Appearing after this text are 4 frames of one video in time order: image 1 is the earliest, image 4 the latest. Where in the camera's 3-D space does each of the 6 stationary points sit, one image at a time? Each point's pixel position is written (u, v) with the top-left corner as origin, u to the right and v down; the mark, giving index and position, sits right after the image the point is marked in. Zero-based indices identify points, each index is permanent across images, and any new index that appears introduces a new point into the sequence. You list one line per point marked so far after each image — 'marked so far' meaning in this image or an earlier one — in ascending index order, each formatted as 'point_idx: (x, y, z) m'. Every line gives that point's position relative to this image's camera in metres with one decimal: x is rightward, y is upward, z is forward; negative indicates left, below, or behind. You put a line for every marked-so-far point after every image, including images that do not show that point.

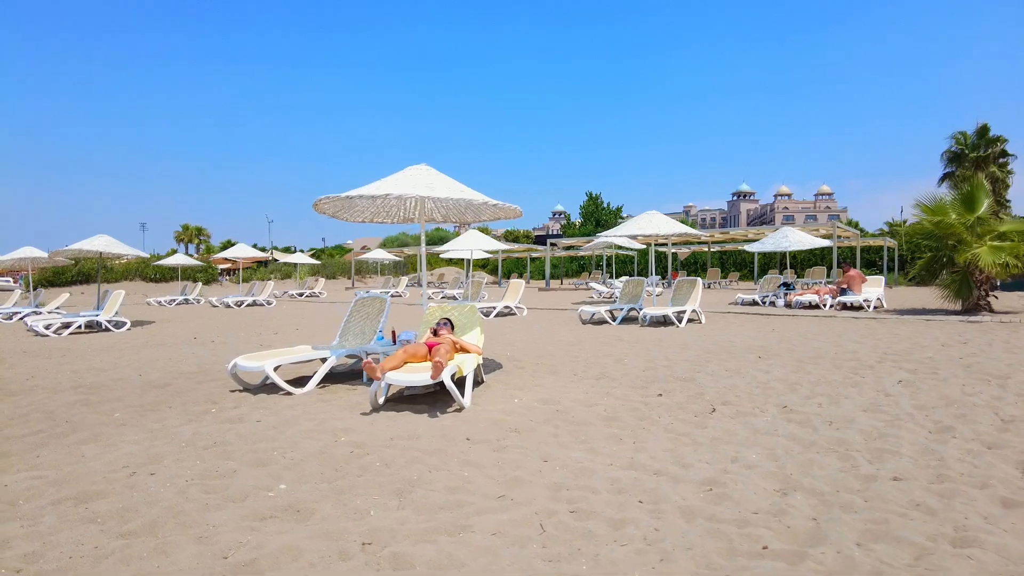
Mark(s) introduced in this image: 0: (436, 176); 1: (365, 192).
0: (-2.2, +3.3, +19.5) m
1: (-4.1, +2.6, +18.3) m
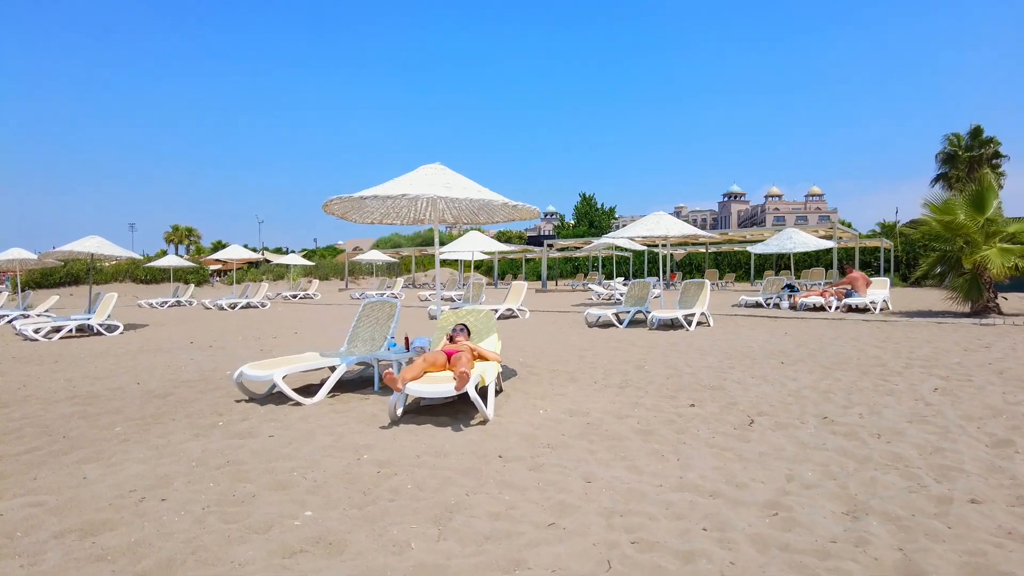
0: (-1.7, +3.2, +18.6) m
1: (-3.5, +2.5, +17.3) m
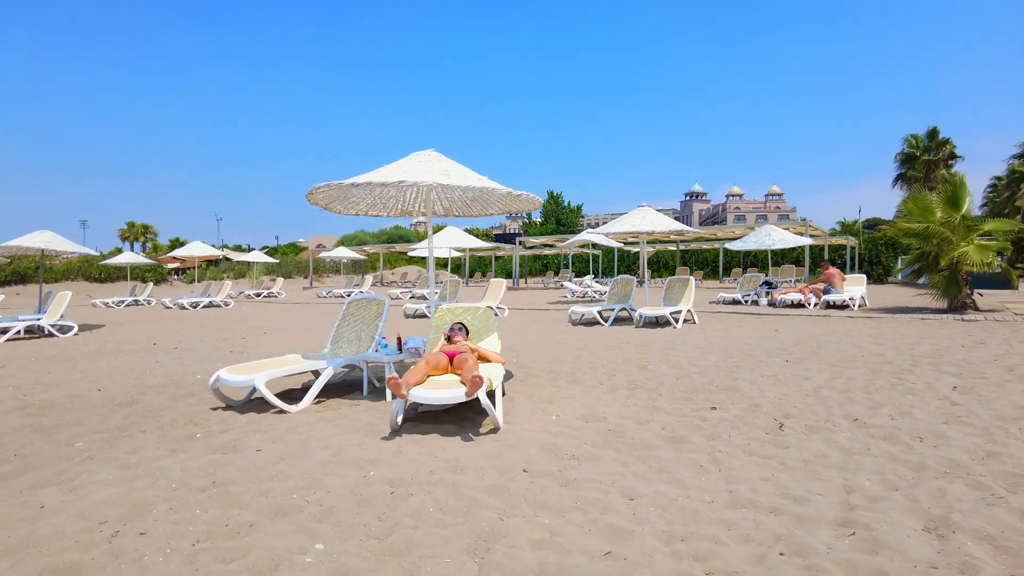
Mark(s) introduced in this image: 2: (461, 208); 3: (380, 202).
0: (-1.6, +3.3, +17.2) m
1: (-3.4, +2.6, +15.8) m
2: (-1.5, +2.4, +19.5) m
3: (-3.8, +2.5, +19.2) m
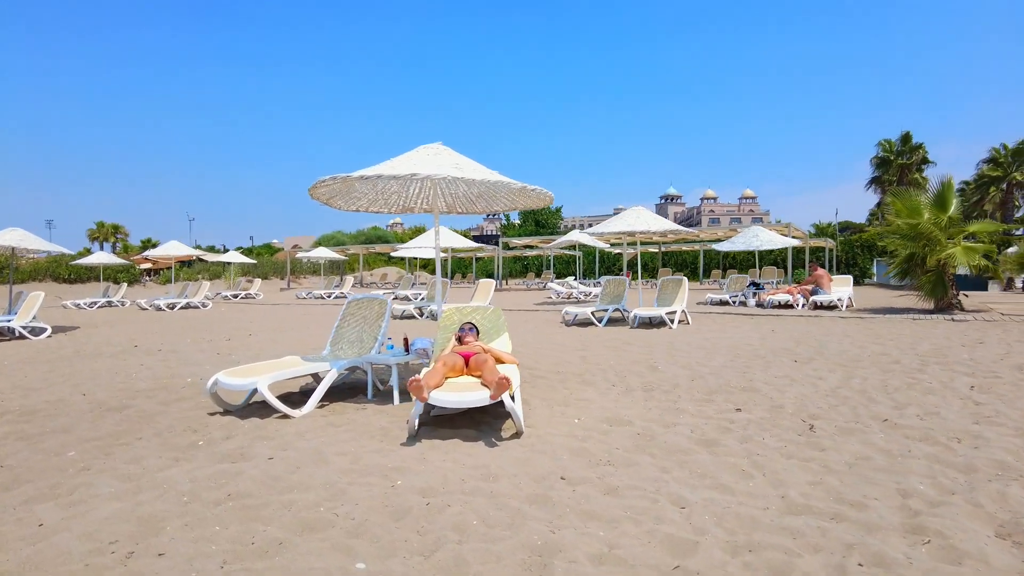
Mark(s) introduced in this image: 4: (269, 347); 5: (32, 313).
0: (-1.3, +3.4, +16.5) m
1: (-3.0, +2.7, +15.1) m
2: (-1.3, +2.4, +18.8) m
3: (-3.6, +2.6, +18.4) m
4: (-6.8, -1.8, +19.3) m
5: (-13.9, -0.7, +19.5) m
